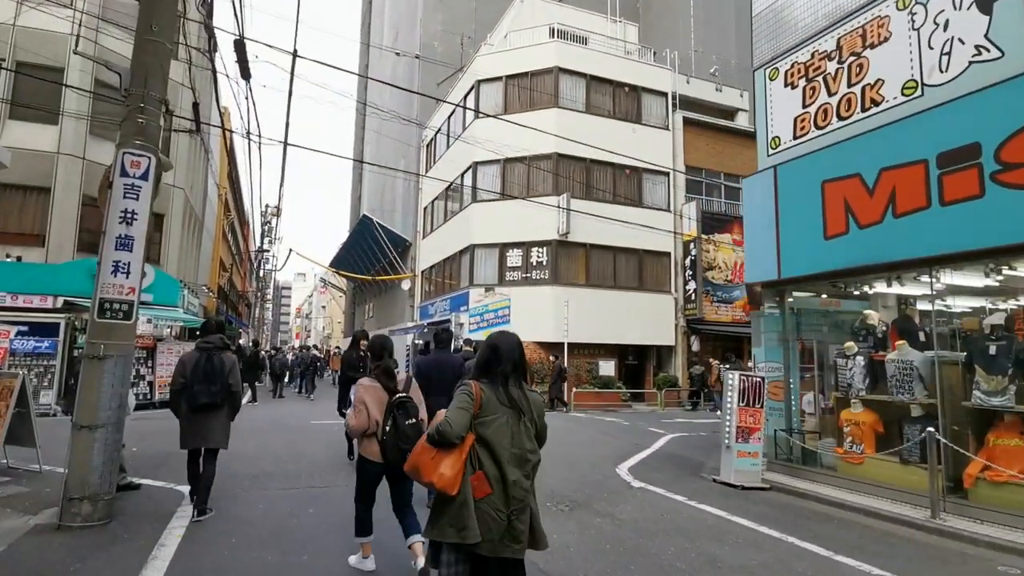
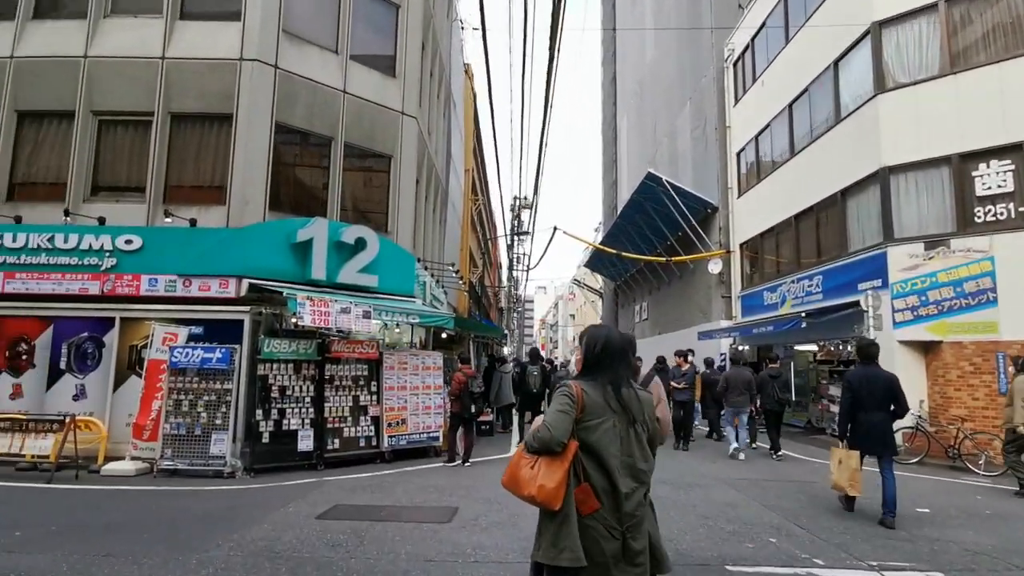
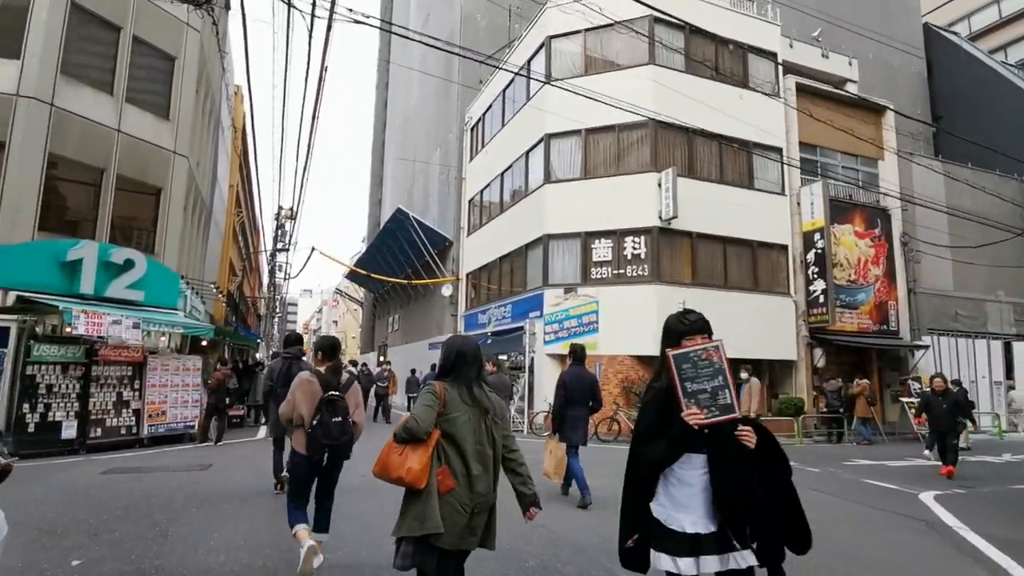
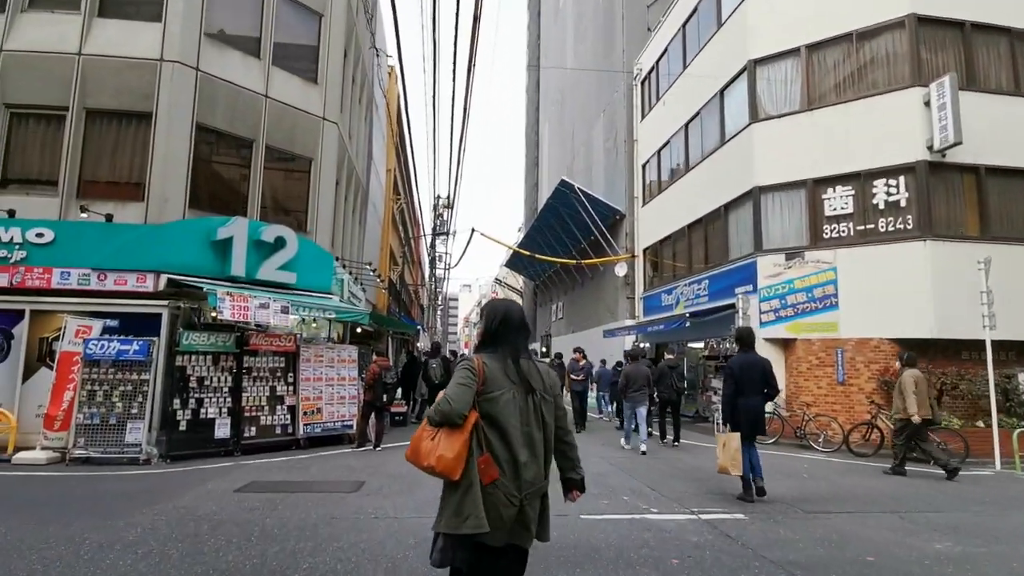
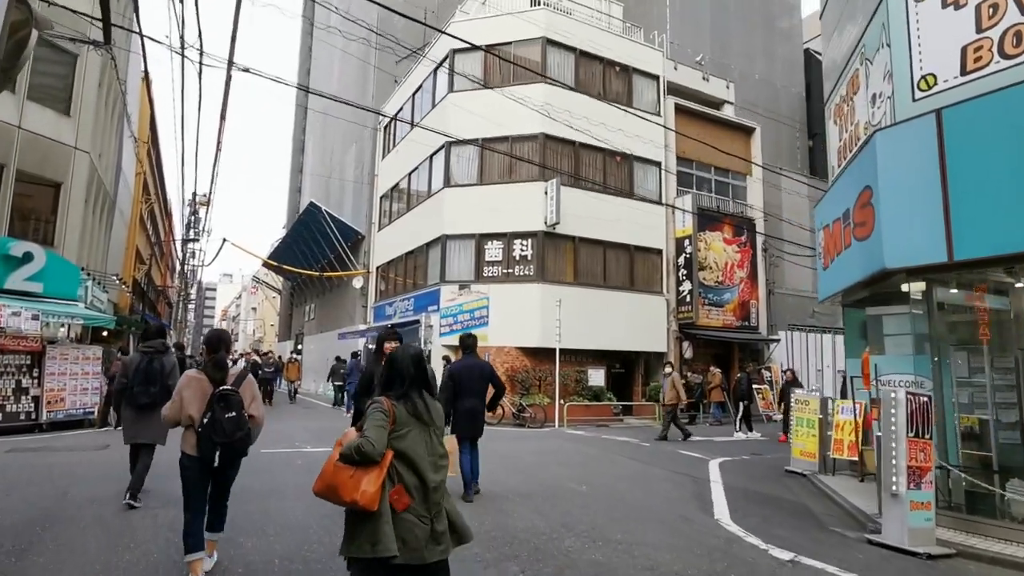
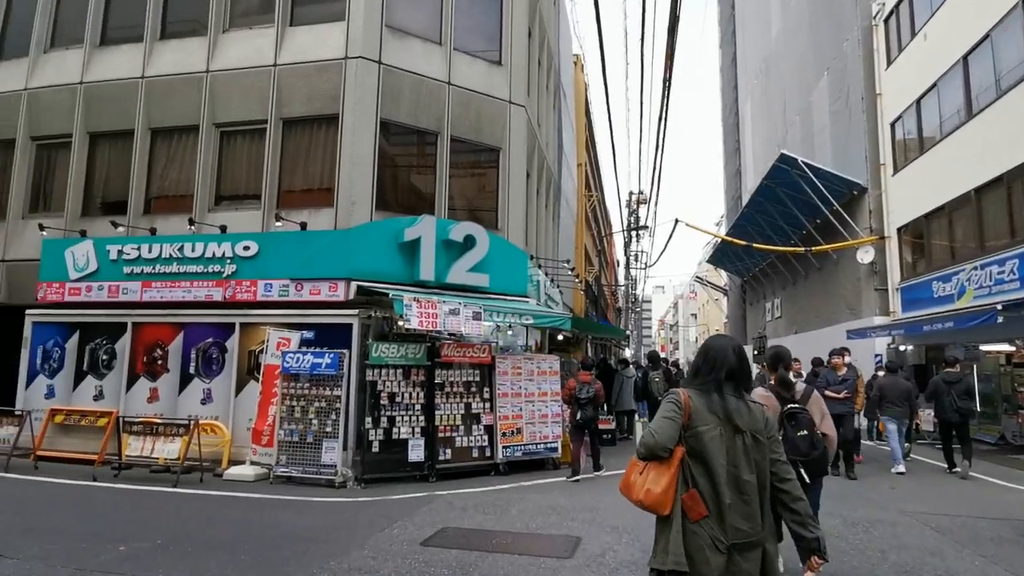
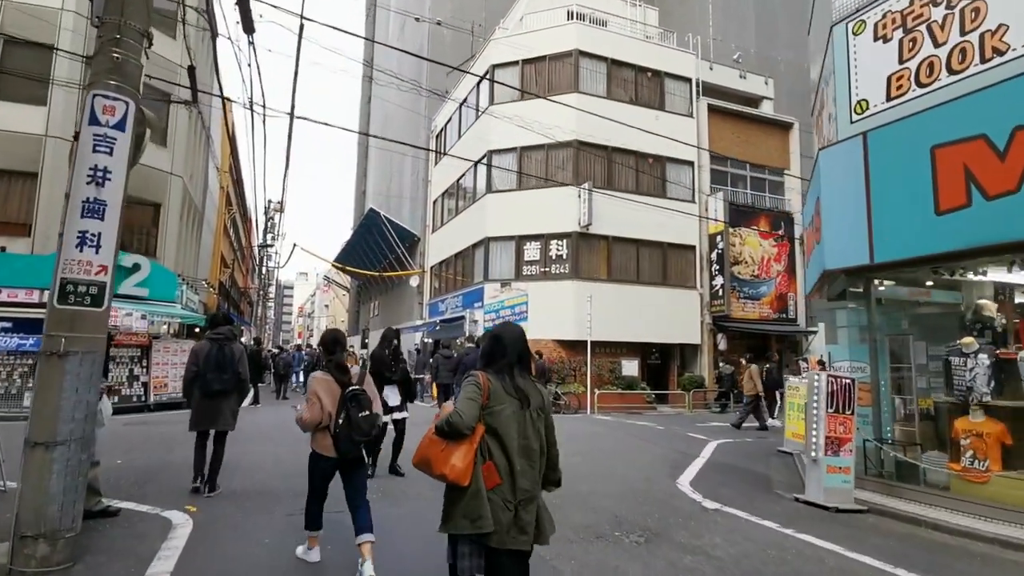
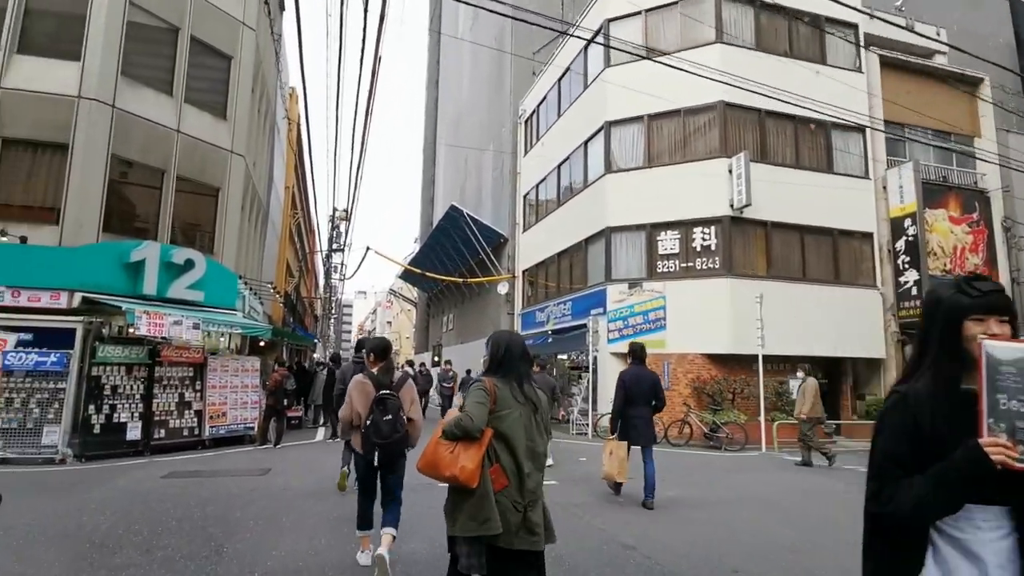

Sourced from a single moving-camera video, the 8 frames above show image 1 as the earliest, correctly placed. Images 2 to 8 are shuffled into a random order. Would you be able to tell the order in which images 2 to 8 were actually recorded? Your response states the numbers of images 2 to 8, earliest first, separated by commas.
7, 5, 3, 8, 4, 2, 6
